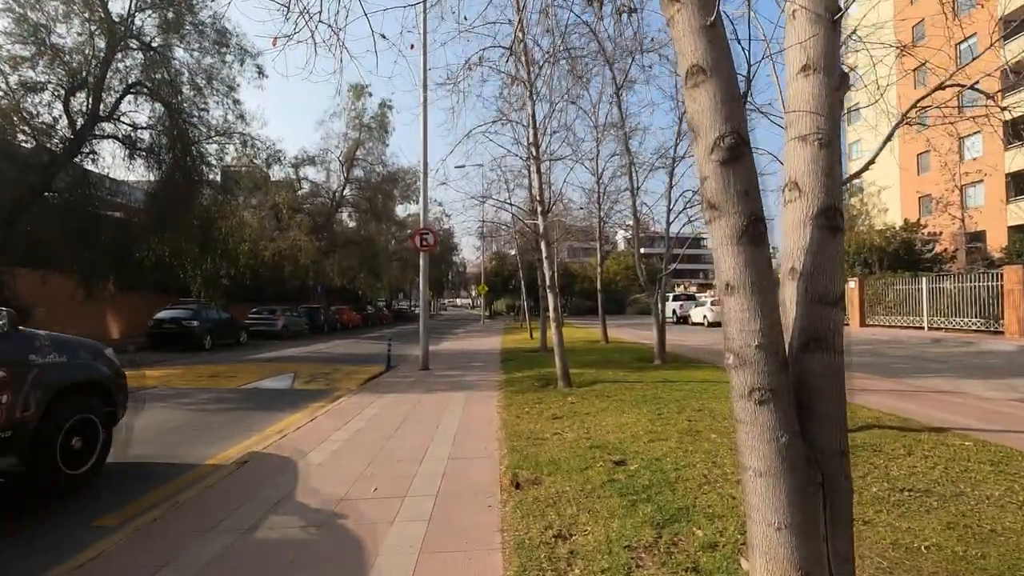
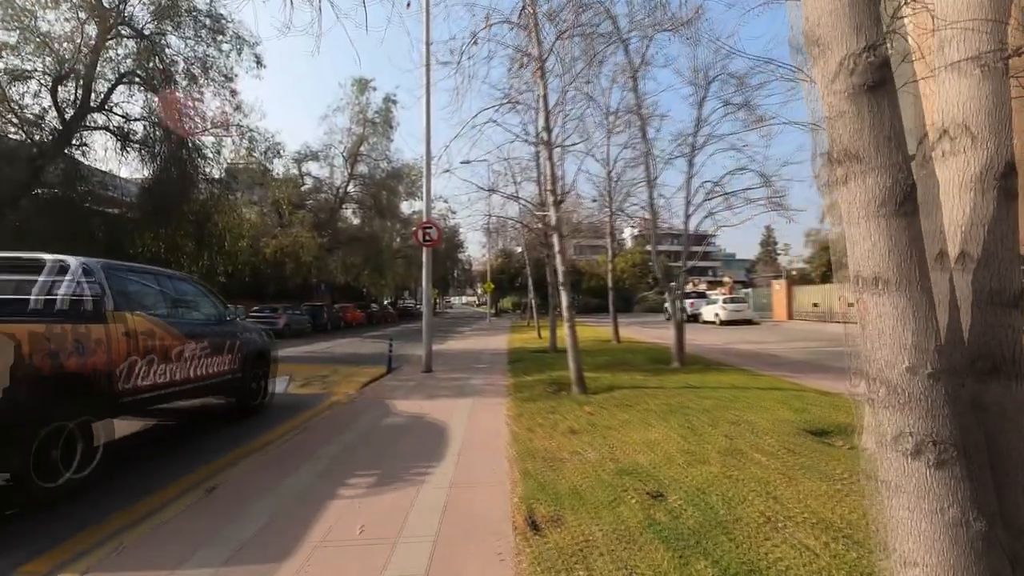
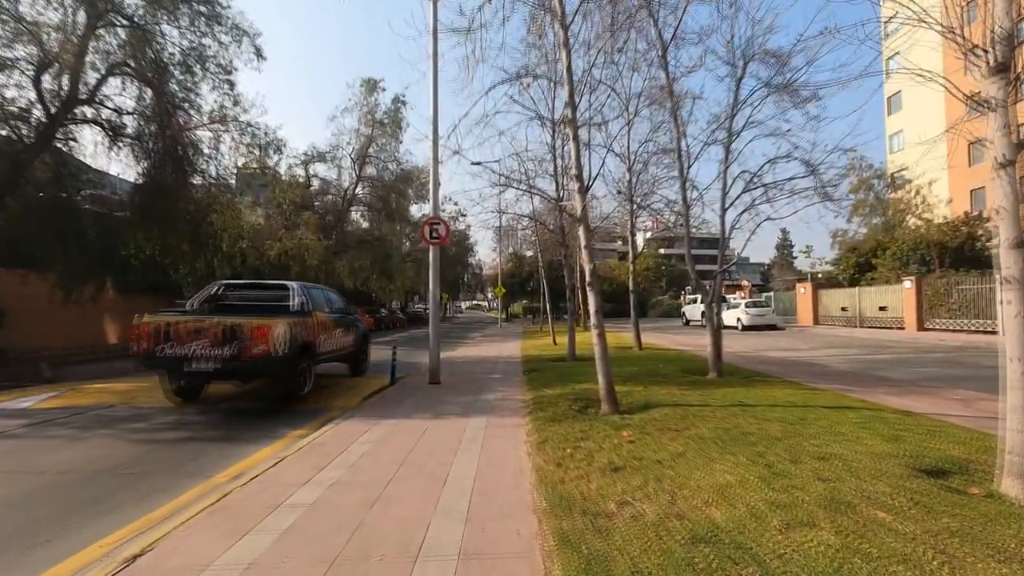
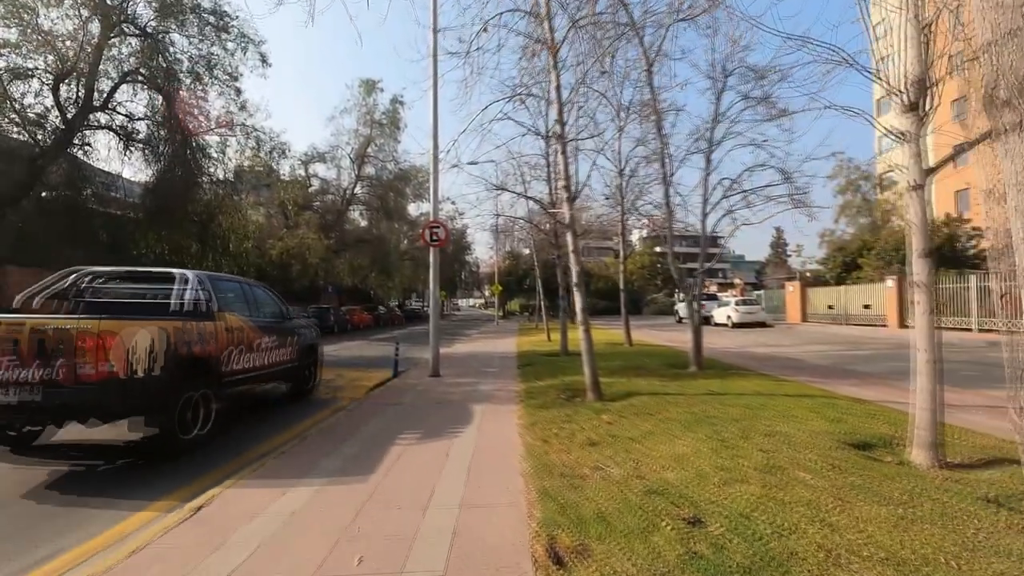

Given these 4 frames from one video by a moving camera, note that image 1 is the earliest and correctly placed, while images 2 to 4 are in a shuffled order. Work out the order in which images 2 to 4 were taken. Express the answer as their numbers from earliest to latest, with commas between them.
2, 4, 3
